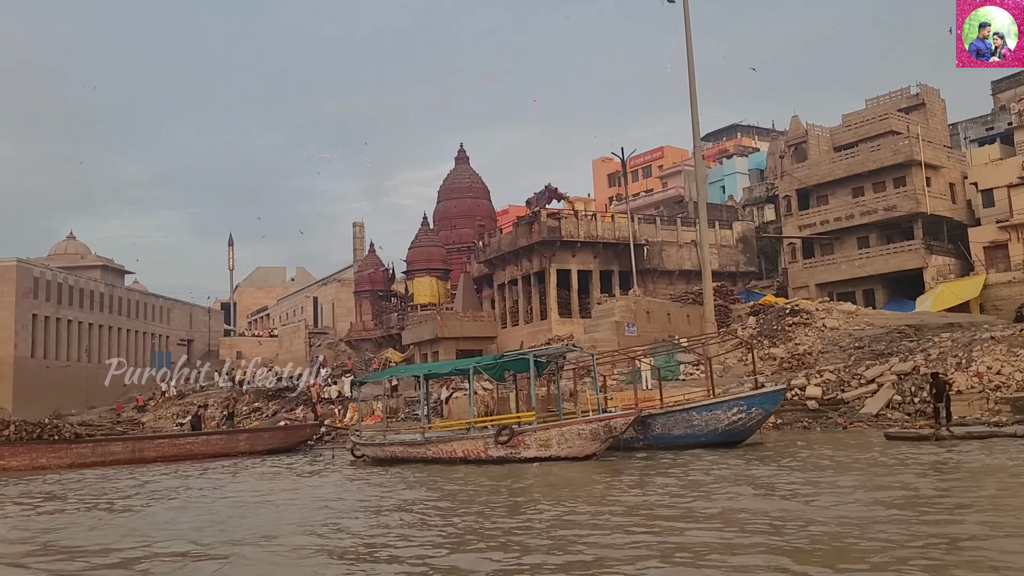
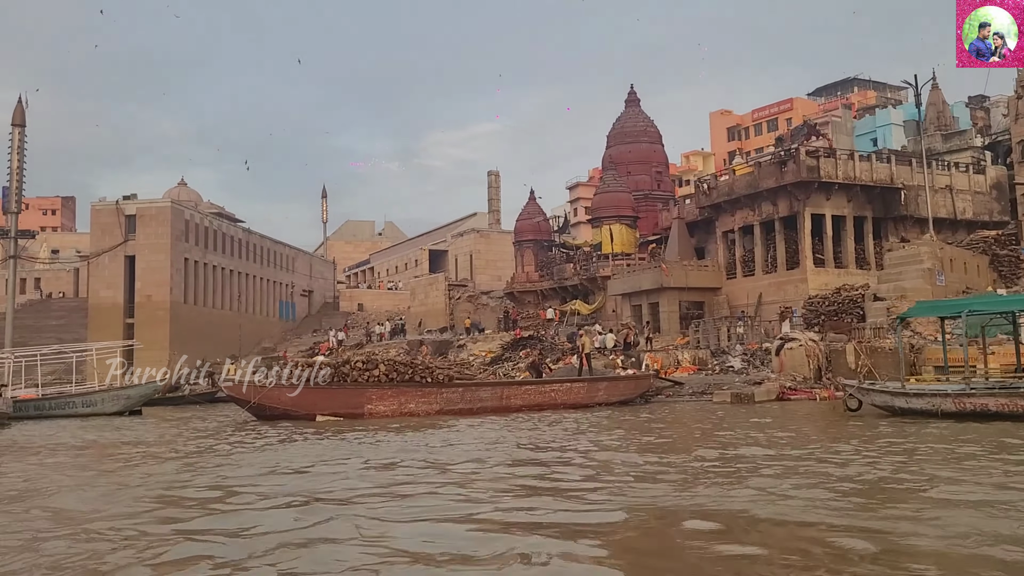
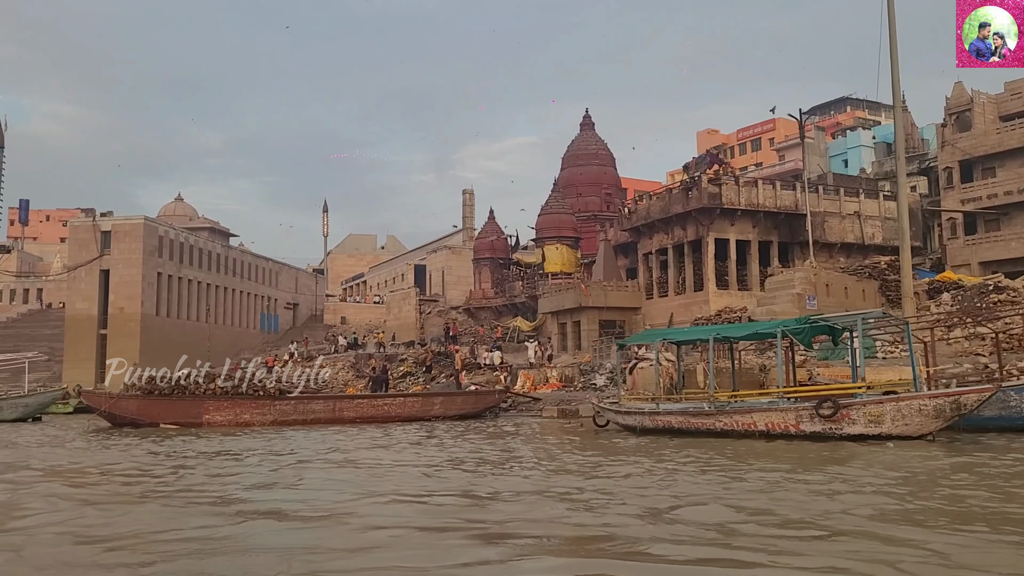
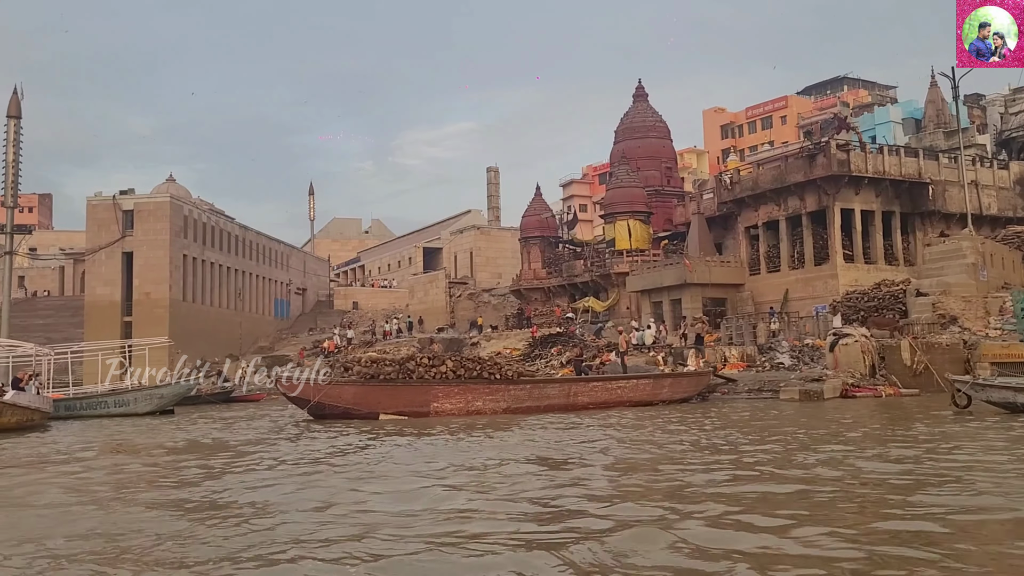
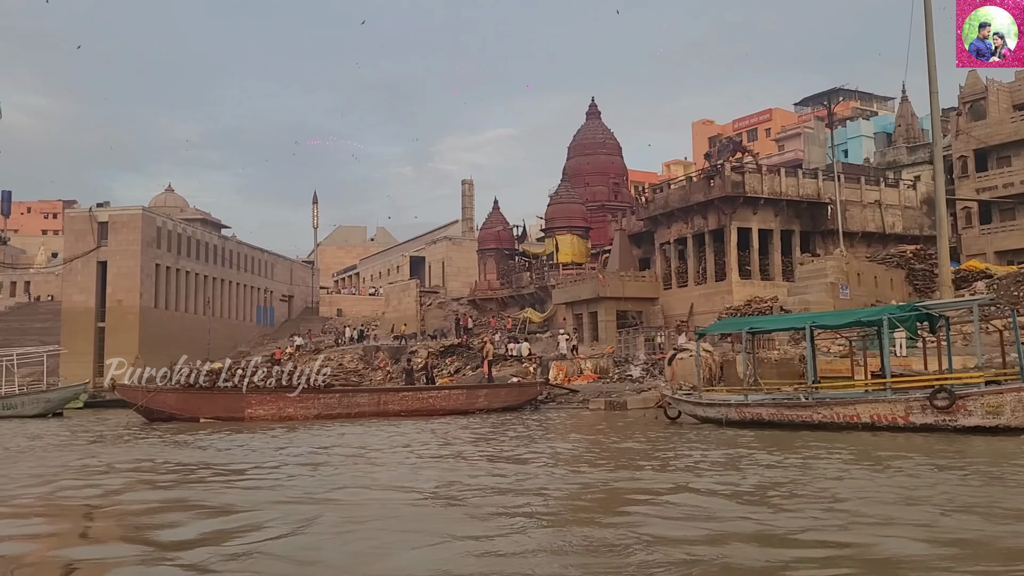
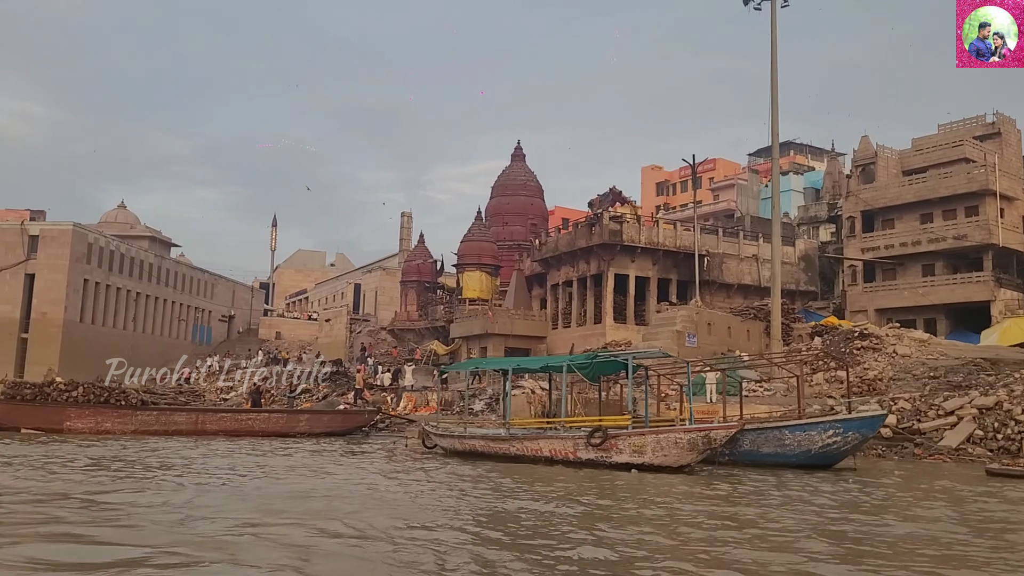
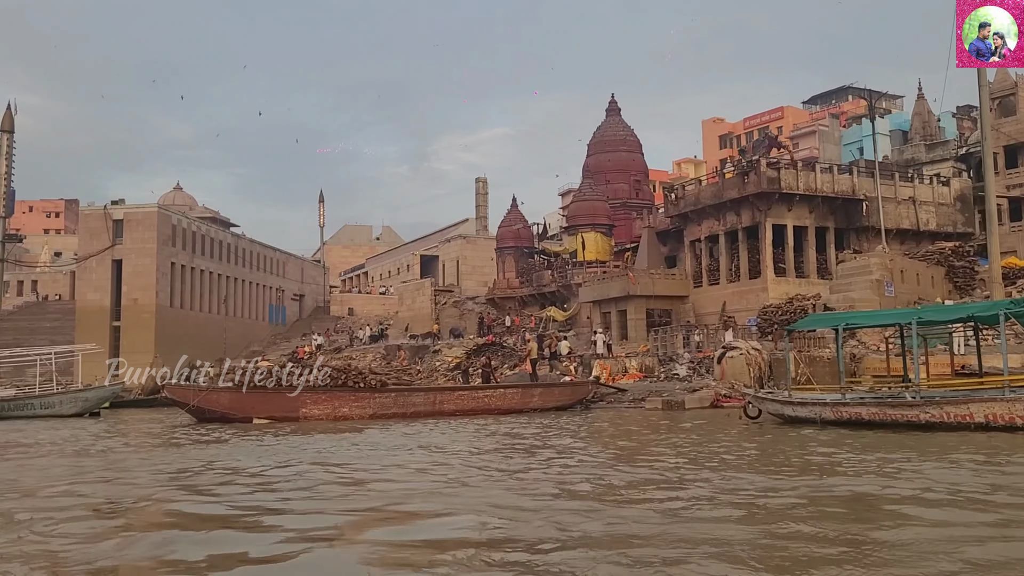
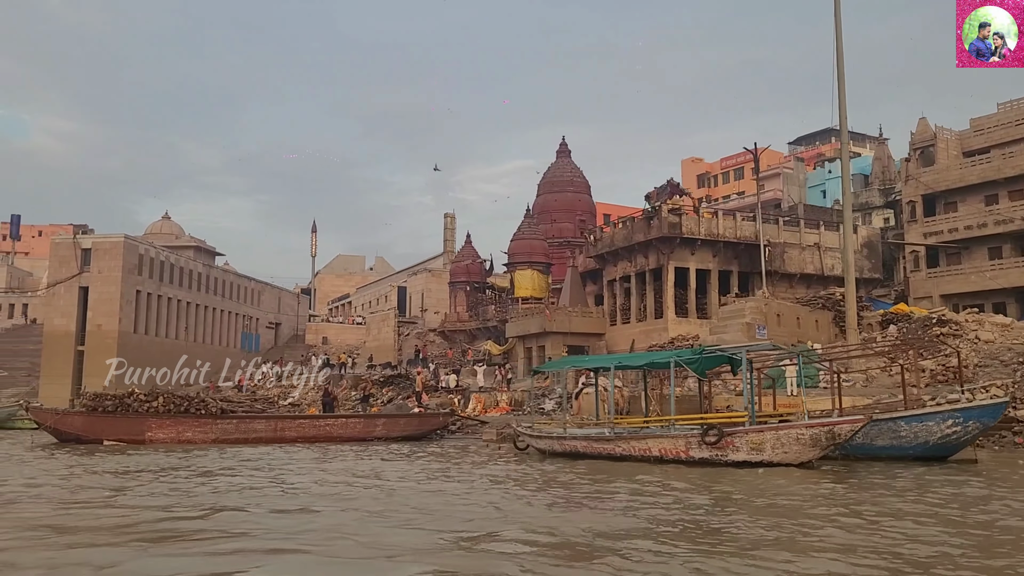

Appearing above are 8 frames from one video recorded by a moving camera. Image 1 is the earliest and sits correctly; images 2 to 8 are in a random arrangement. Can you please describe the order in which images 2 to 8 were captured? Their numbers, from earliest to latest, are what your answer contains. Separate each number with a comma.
6, 8, 3, 5, 7, 2, 4
